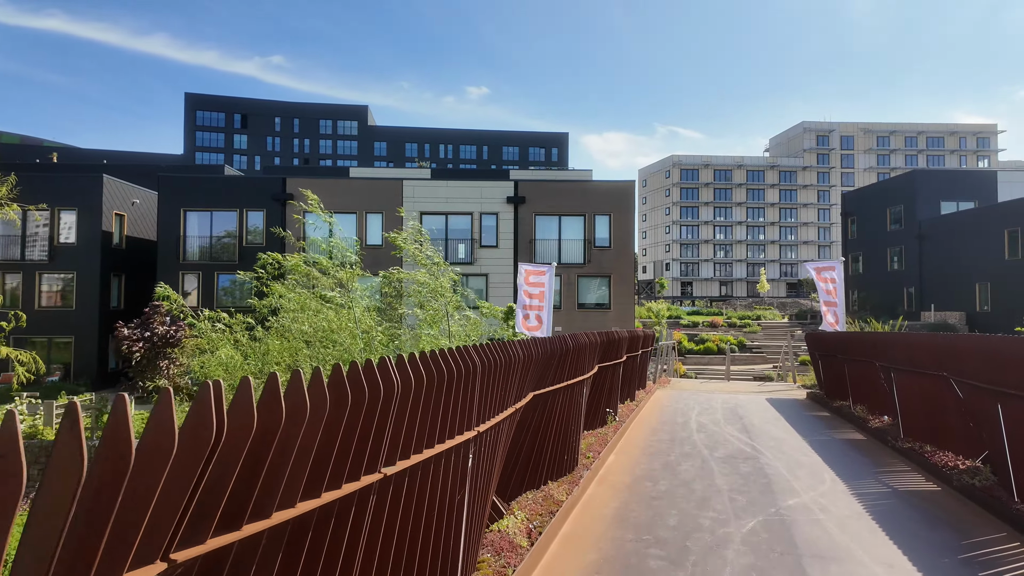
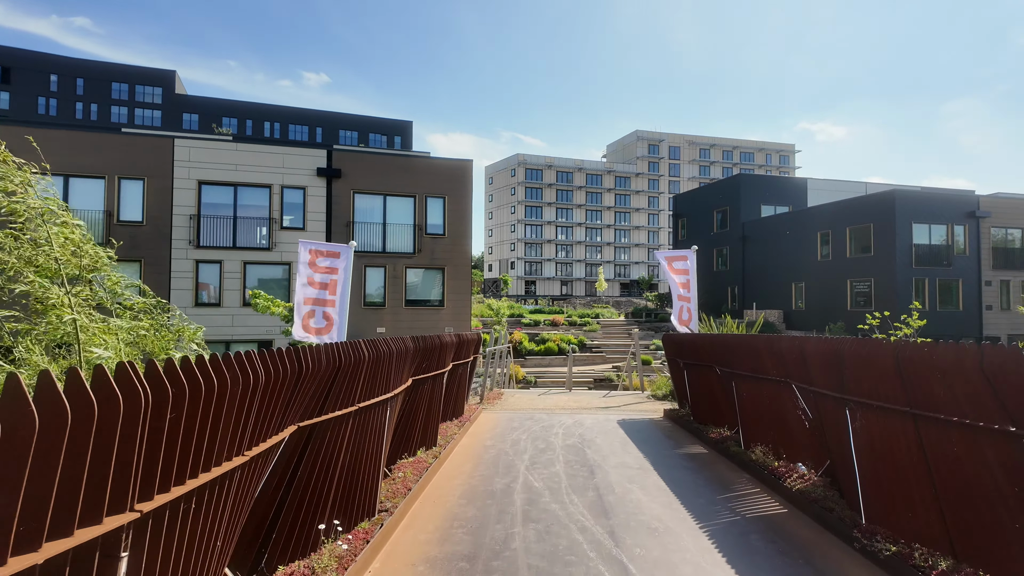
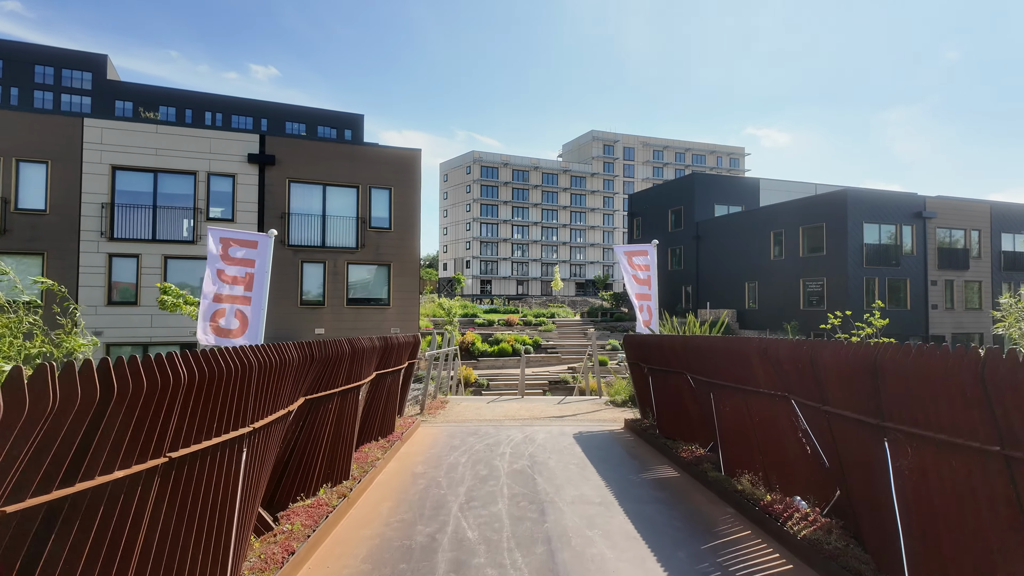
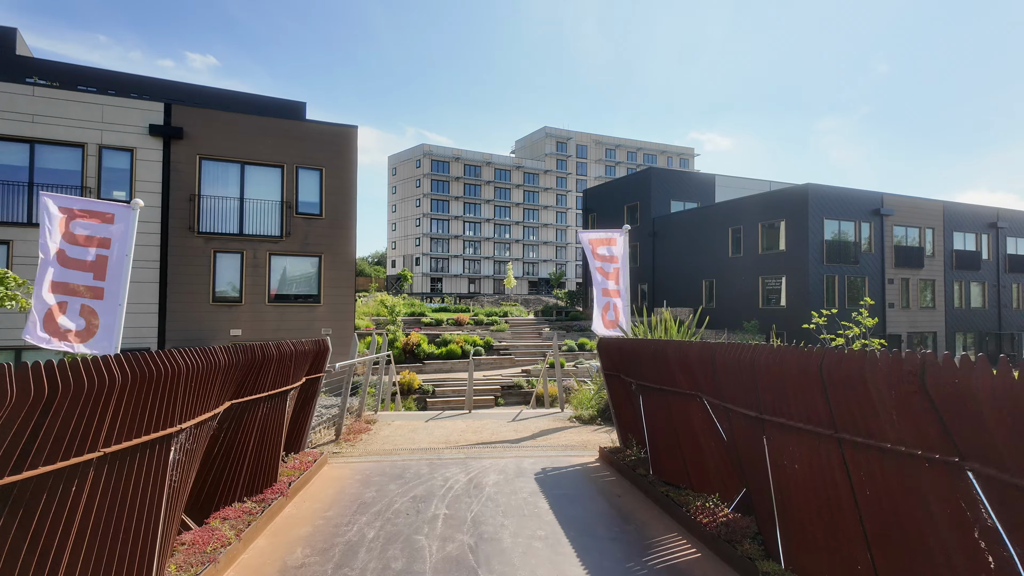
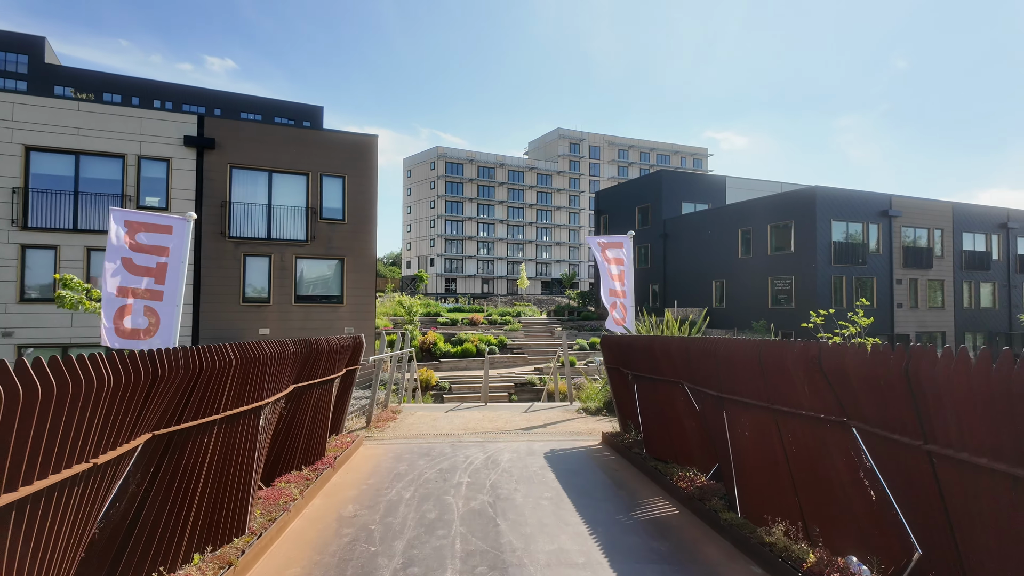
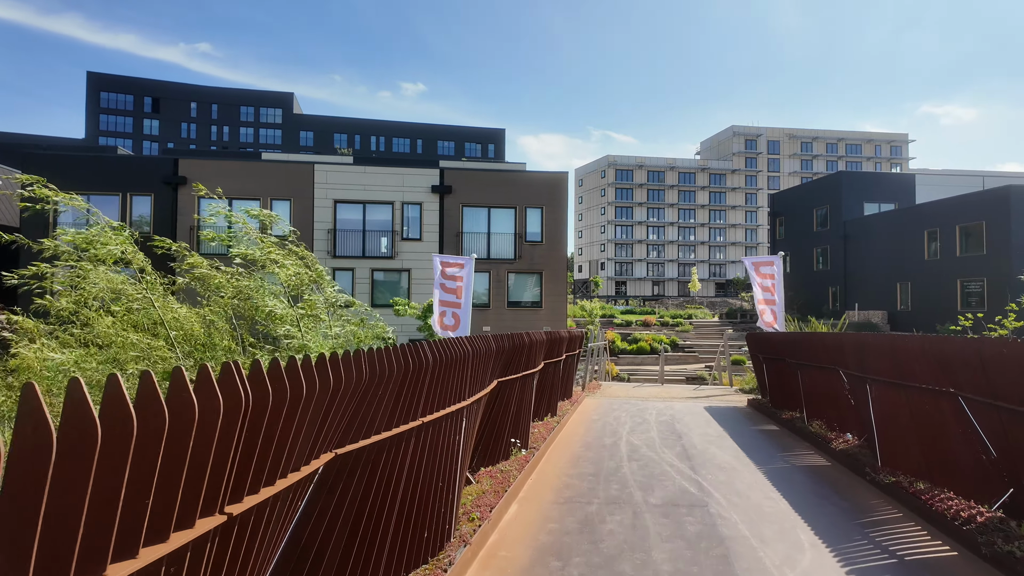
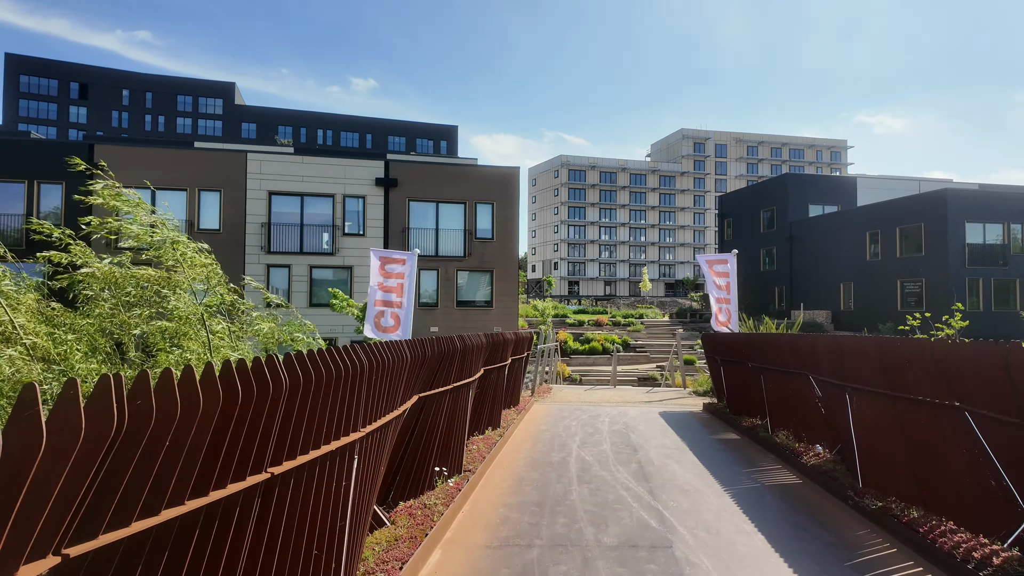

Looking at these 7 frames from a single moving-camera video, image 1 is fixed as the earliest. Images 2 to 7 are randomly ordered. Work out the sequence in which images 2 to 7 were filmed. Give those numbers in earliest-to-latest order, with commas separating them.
6, 7, 2, 3, 5, 4
